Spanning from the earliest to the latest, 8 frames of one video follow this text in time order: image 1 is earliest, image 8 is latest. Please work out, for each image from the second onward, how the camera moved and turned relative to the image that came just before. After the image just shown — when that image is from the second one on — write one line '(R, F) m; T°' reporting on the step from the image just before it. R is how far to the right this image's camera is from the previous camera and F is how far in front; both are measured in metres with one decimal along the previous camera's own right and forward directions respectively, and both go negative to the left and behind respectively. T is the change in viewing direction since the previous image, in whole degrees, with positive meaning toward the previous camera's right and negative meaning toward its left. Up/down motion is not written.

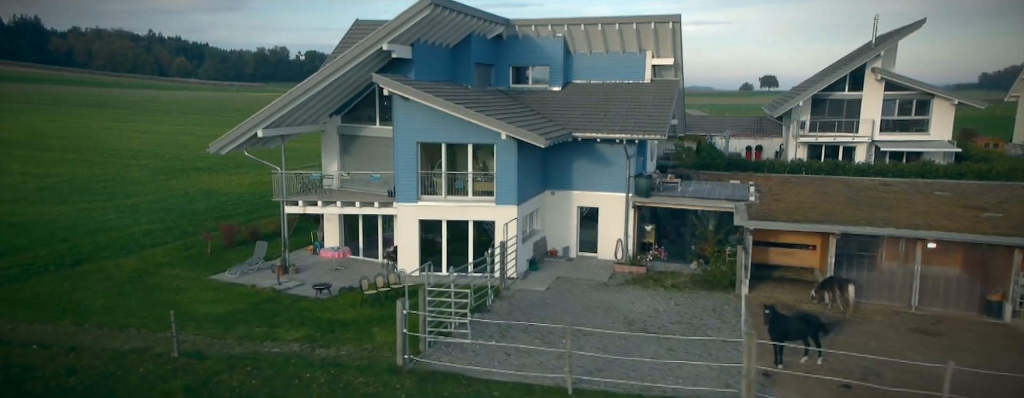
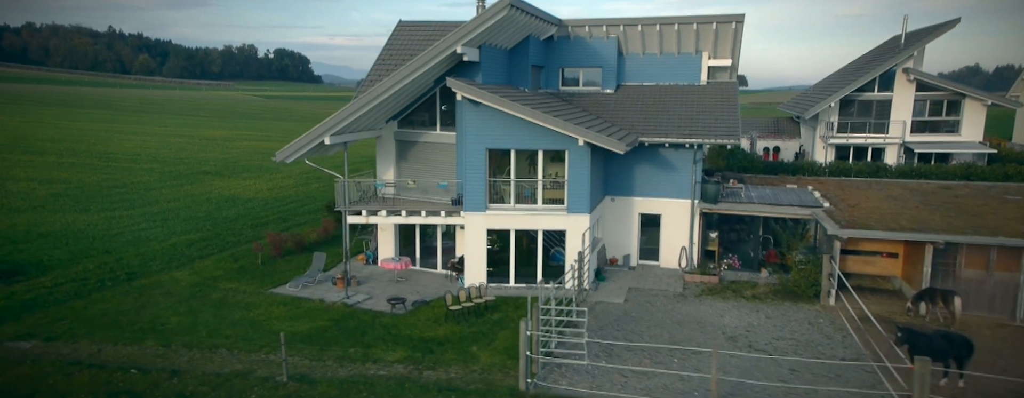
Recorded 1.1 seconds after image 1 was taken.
(-1.9, +0.7) m; 0°
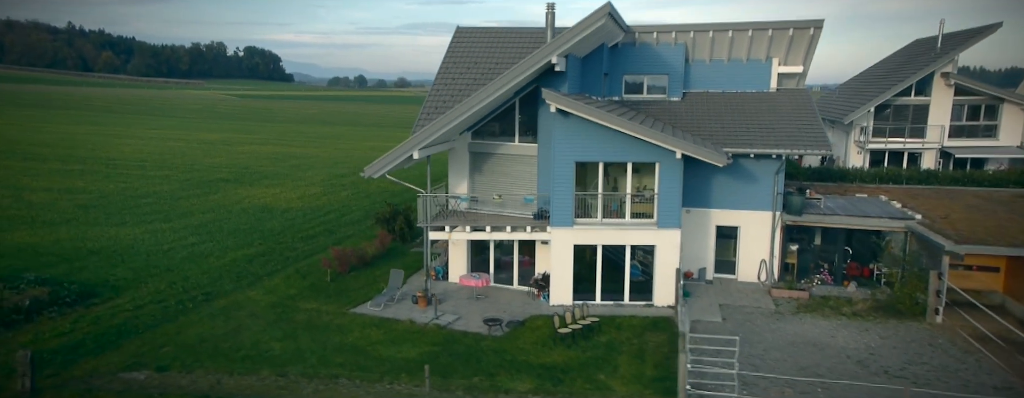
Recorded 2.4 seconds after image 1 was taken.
(-2.1, +0.6) m; 0°
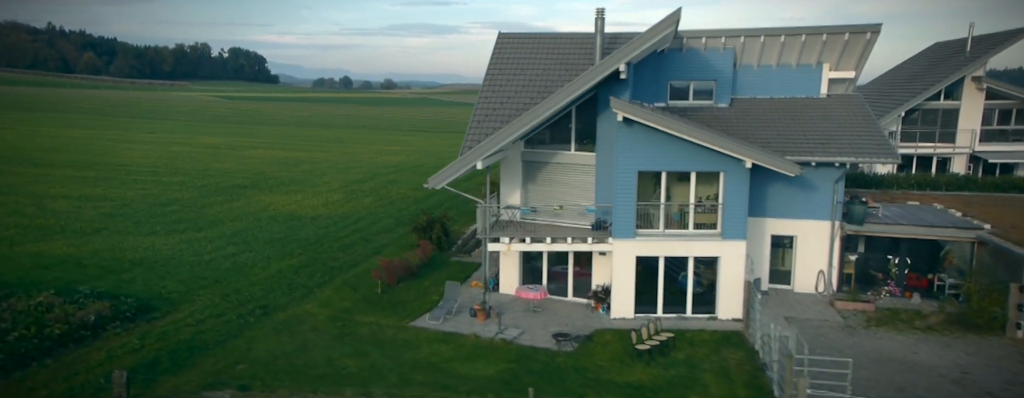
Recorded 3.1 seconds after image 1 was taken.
(-1.3, +0.3) m; 0°
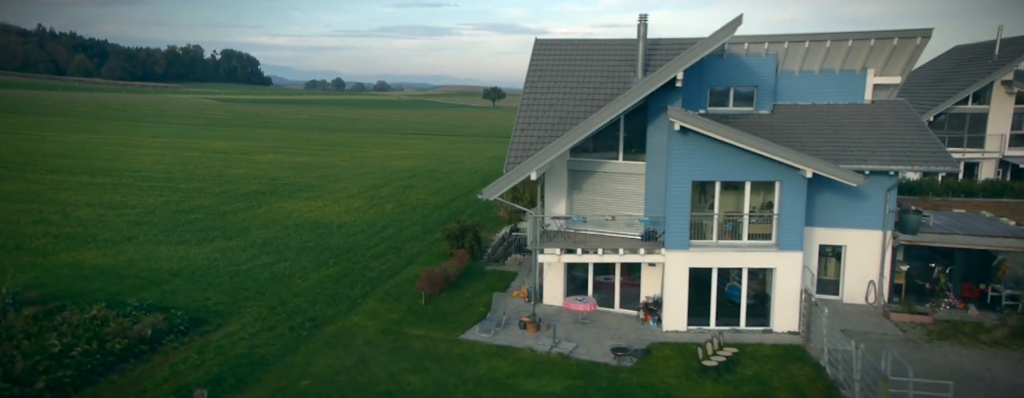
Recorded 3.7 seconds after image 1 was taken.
(-1.0, +0.3) m; -1°
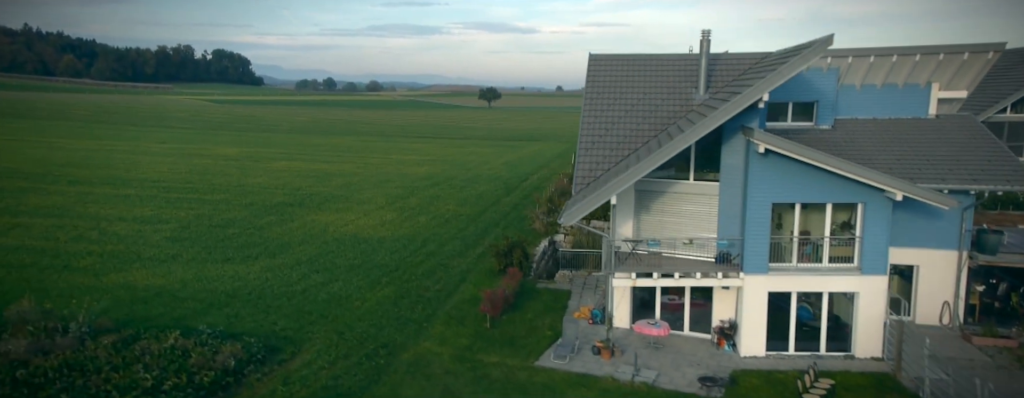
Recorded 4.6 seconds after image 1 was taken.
(-1.4, +0.3) m; -1°
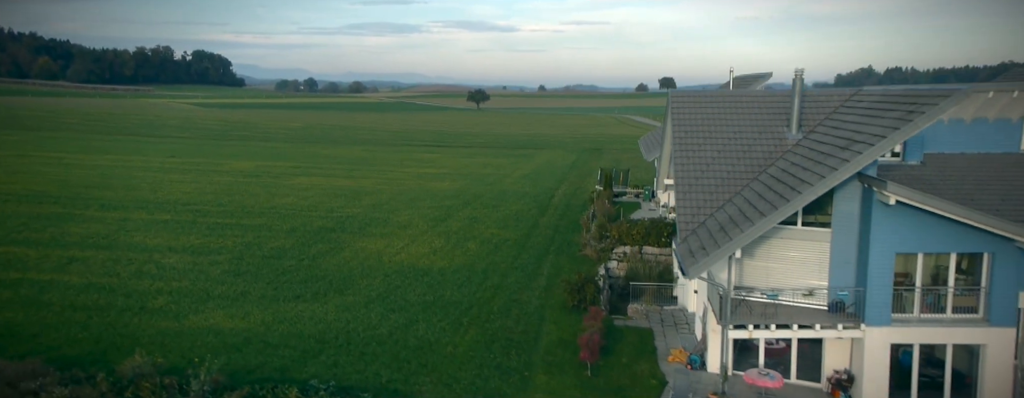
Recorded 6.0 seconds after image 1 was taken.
(-2.2, +0.1) m; -1°
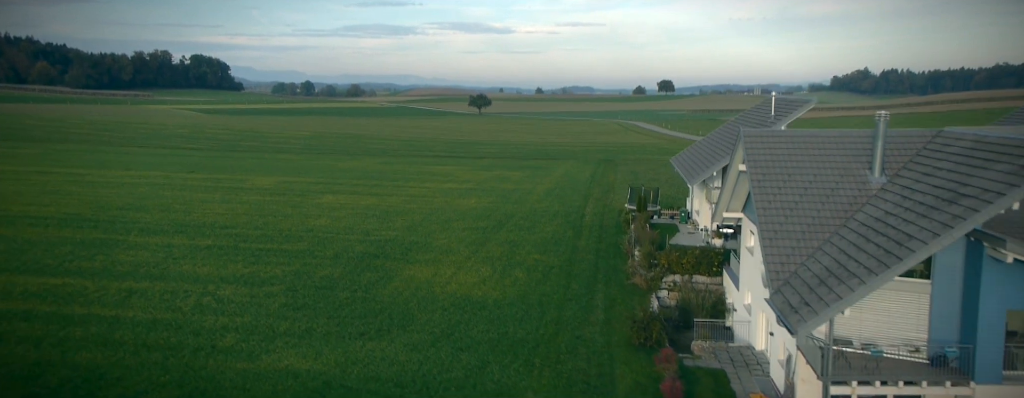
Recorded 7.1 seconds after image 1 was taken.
(-1.6, -0.1) m; -2°
